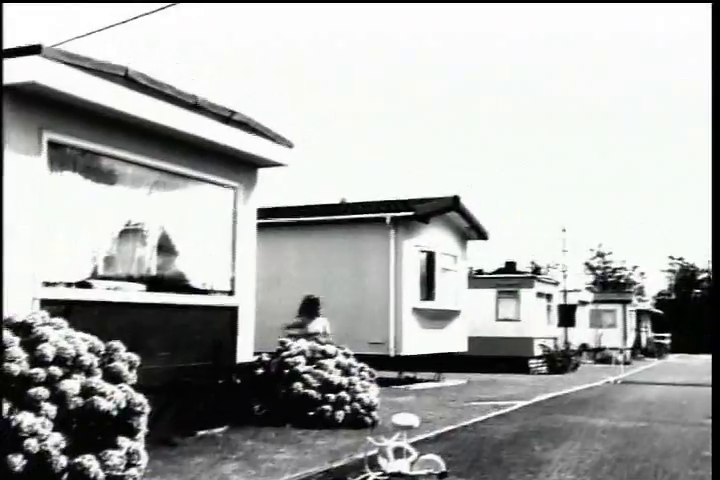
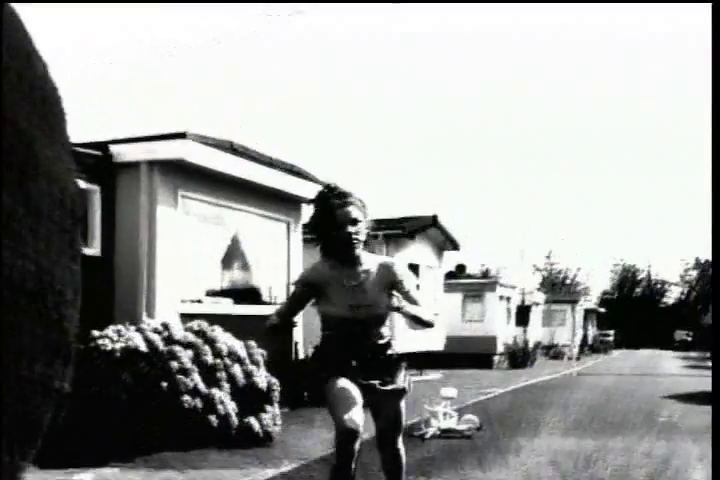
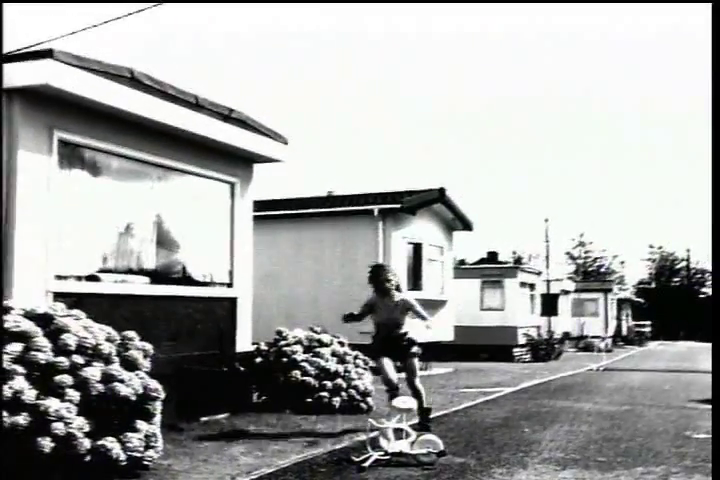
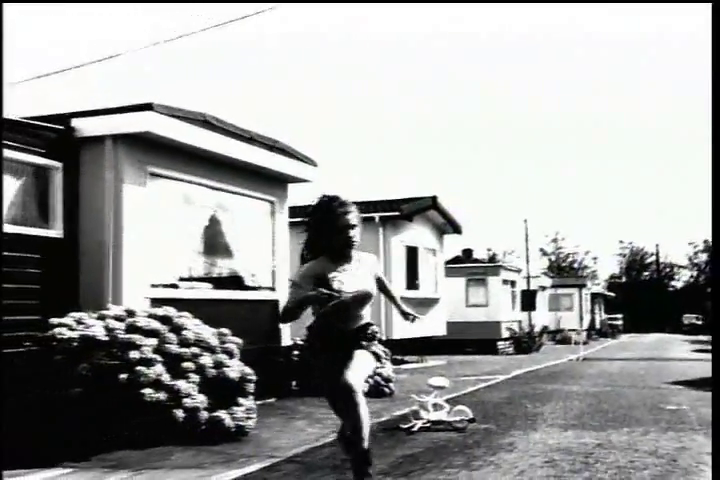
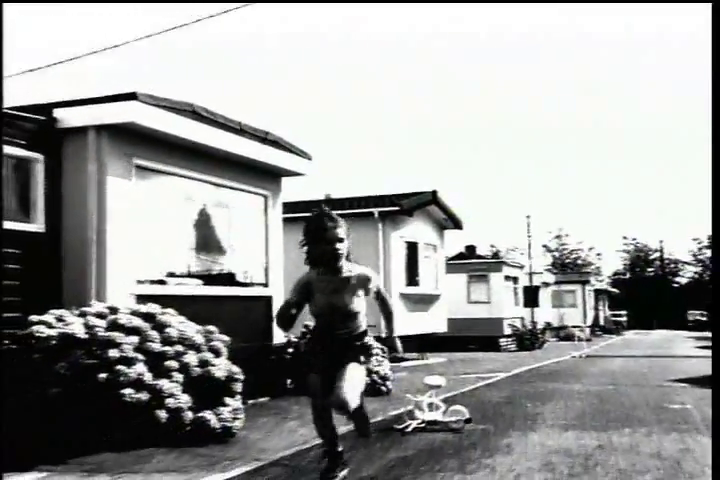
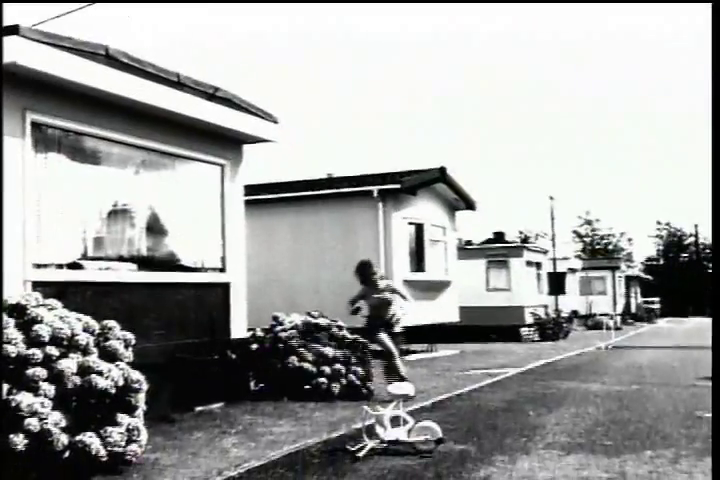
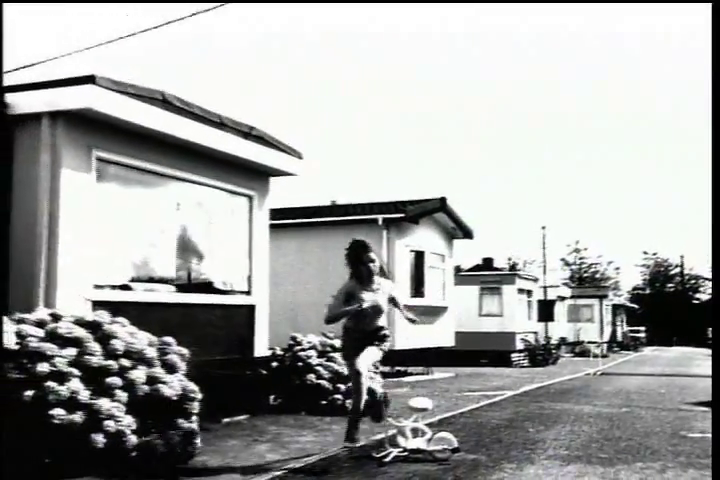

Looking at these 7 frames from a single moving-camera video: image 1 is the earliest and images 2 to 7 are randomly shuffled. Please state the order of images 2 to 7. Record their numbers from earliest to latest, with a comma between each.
6, 3, 7, 5, 4, 2
